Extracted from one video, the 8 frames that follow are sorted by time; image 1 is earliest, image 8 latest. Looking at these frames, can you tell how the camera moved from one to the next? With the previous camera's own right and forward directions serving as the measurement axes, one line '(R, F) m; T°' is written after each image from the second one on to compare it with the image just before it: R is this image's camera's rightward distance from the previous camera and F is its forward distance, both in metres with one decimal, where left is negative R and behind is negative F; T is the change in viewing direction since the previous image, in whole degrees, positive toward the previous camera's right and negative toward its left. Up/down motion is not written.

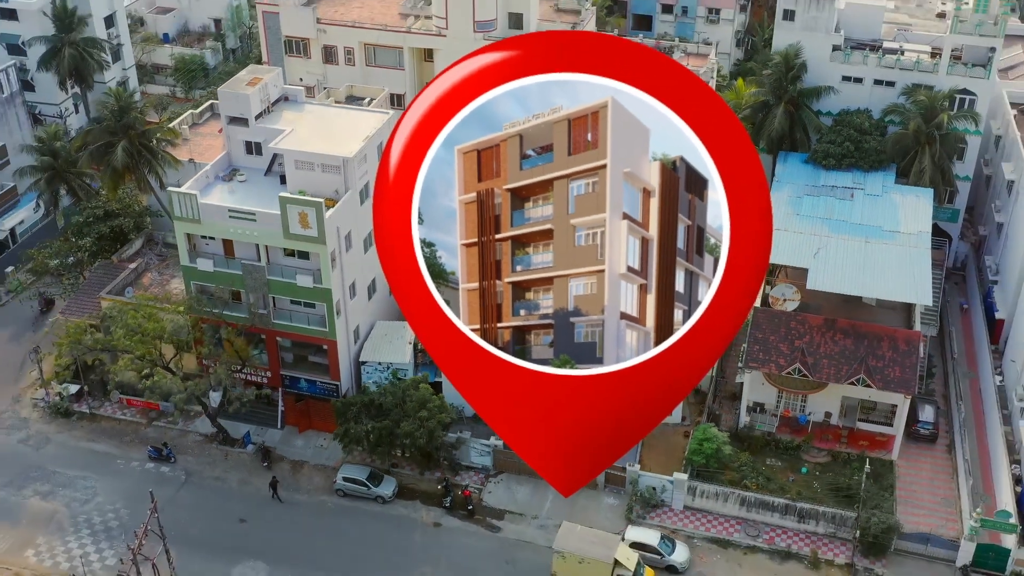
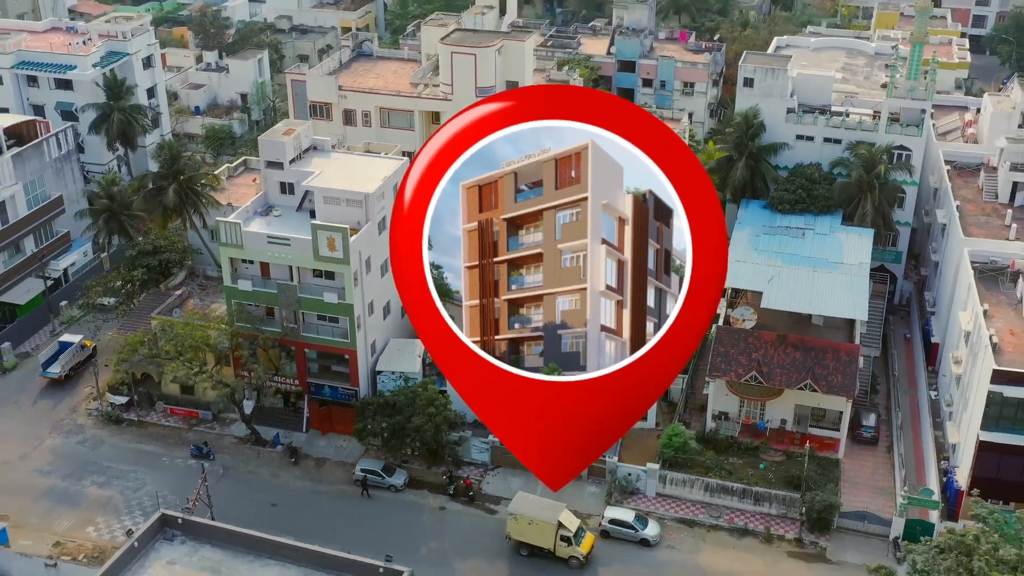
(+0.1, -3.8) m; 0°
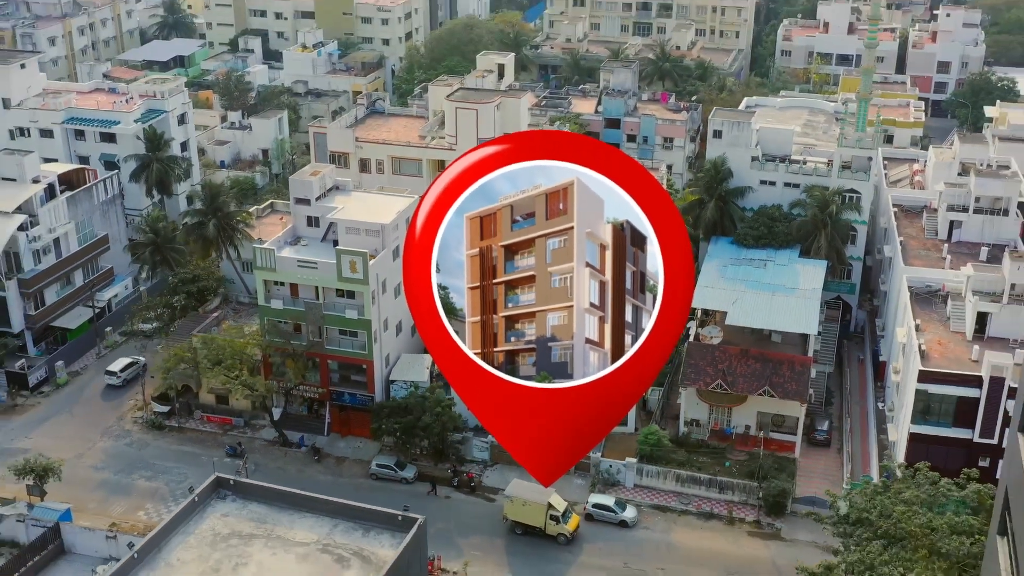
(0.0, -4.1) m; 0°
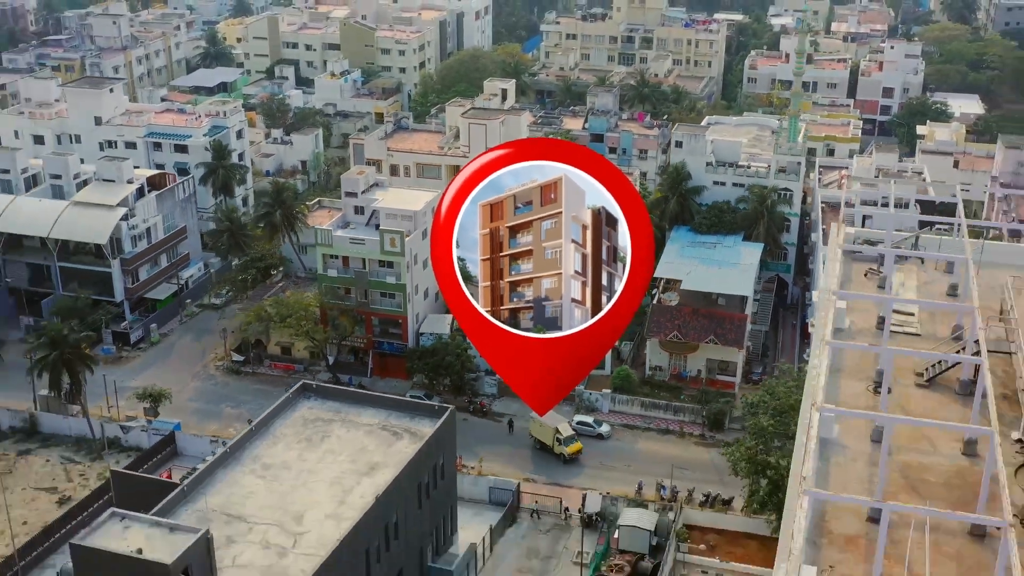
(-0.2, -9.0) m; 0°
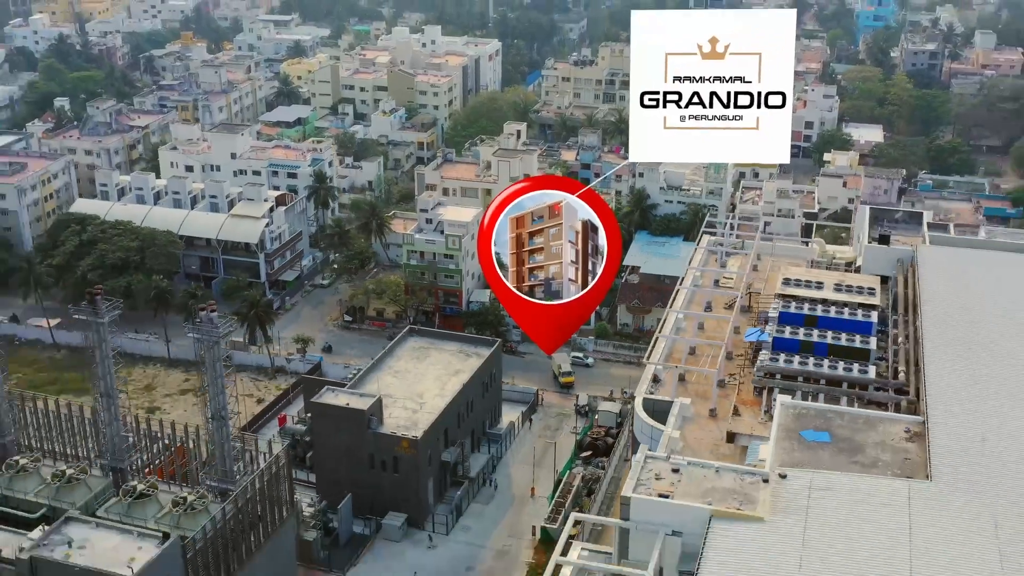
(-1.5, -21.5) m; 0°
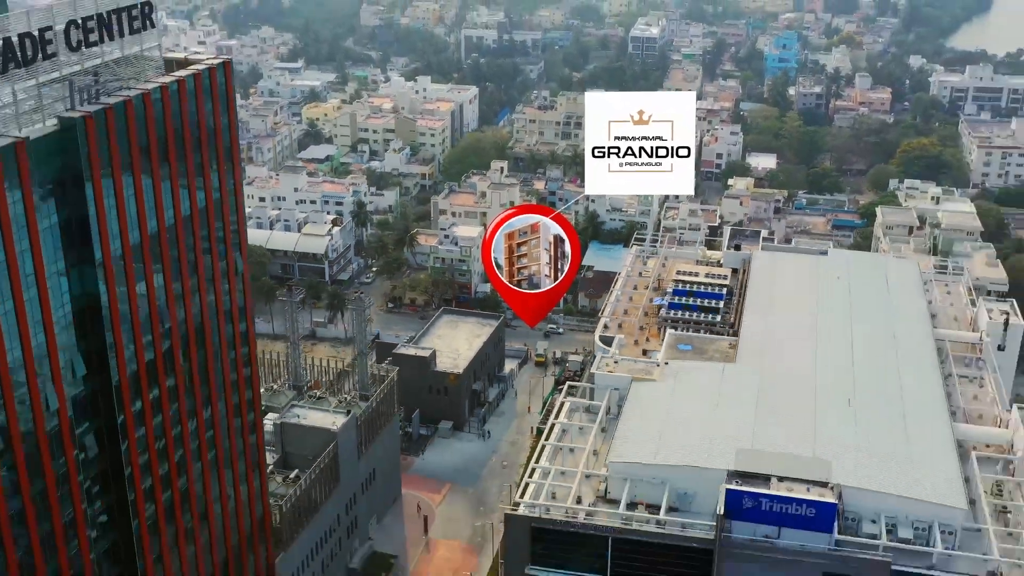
(-3.4, -27.4) m; +3°
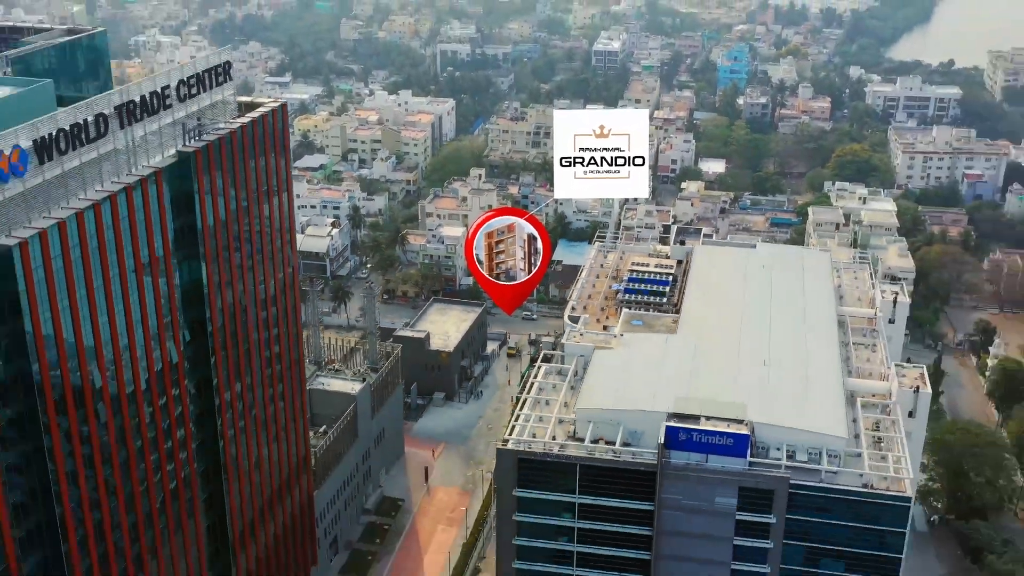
(-1.0, -13.1) m; +2°
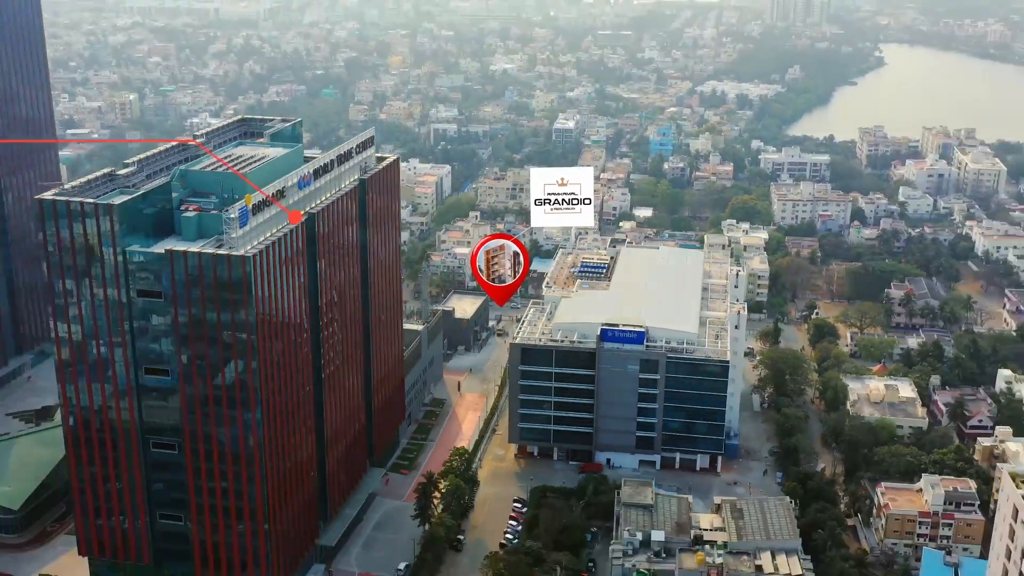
(-4.3, -47.8) m; +2°
